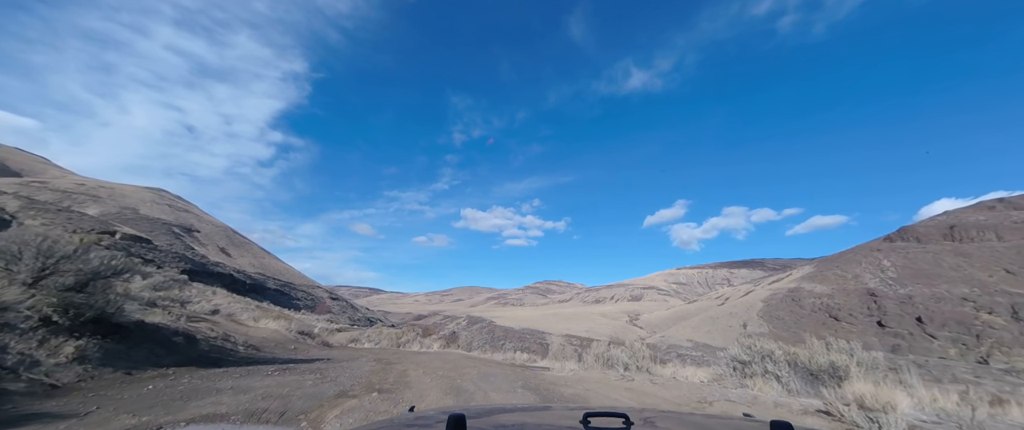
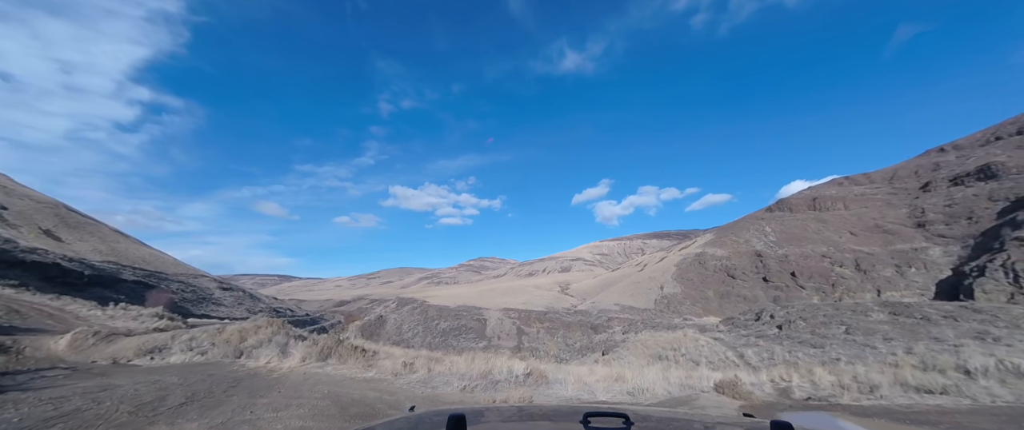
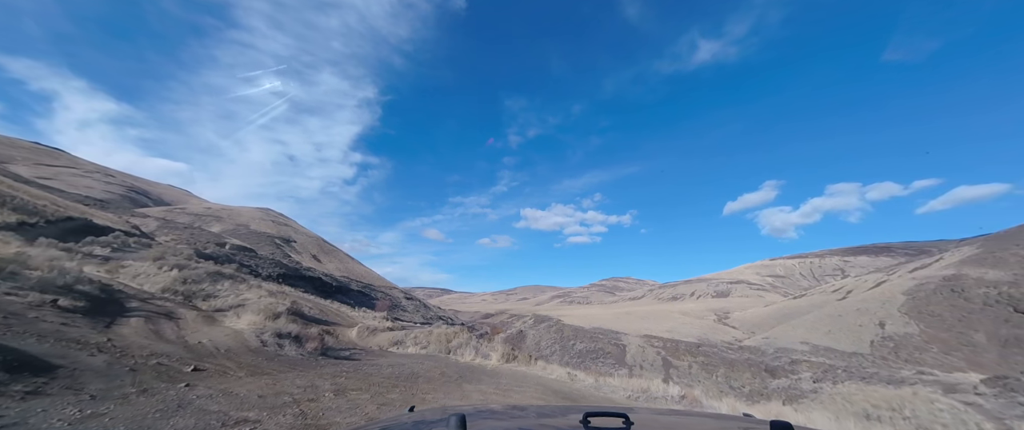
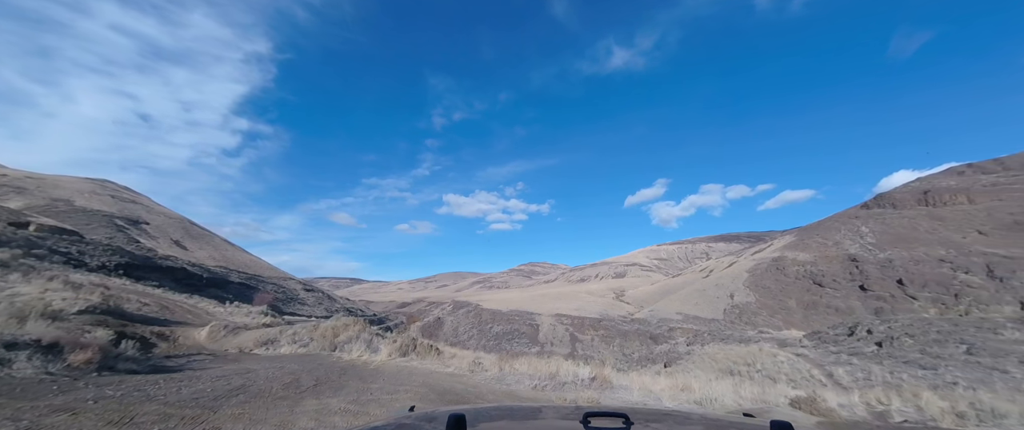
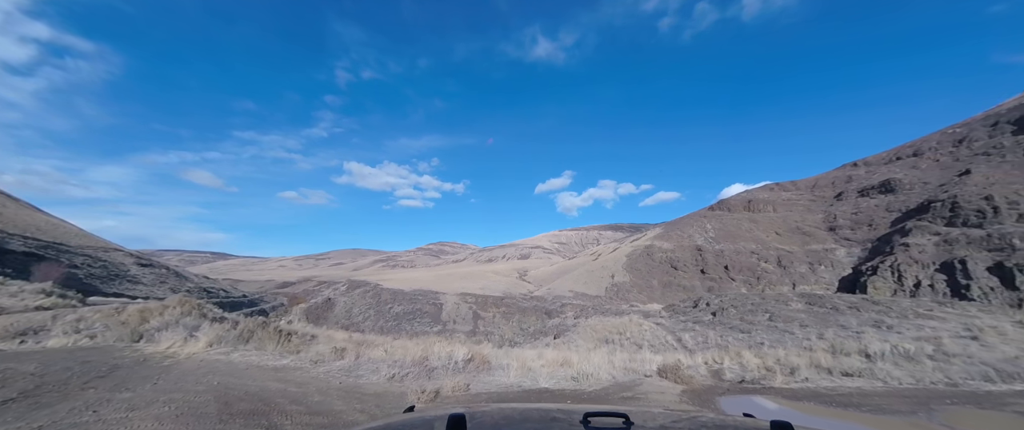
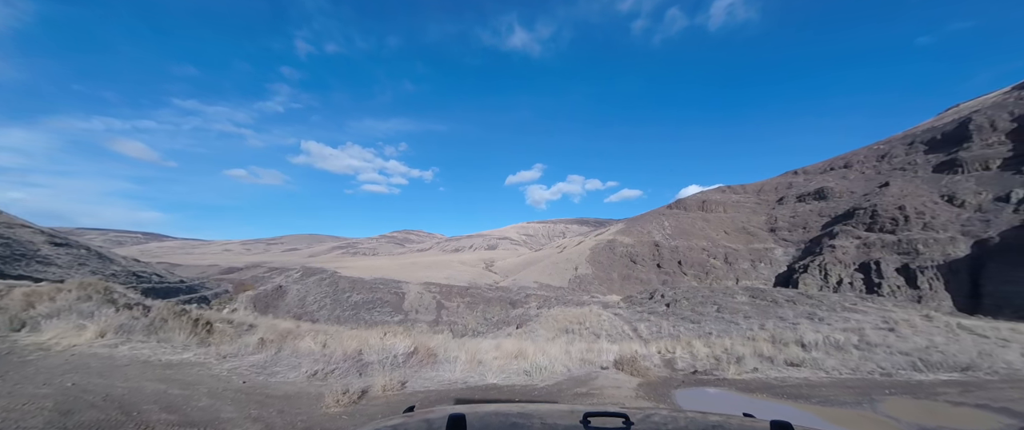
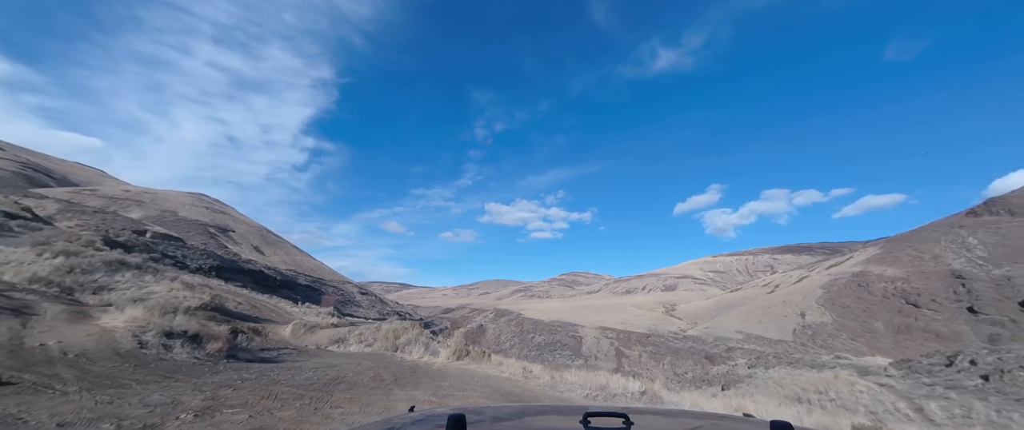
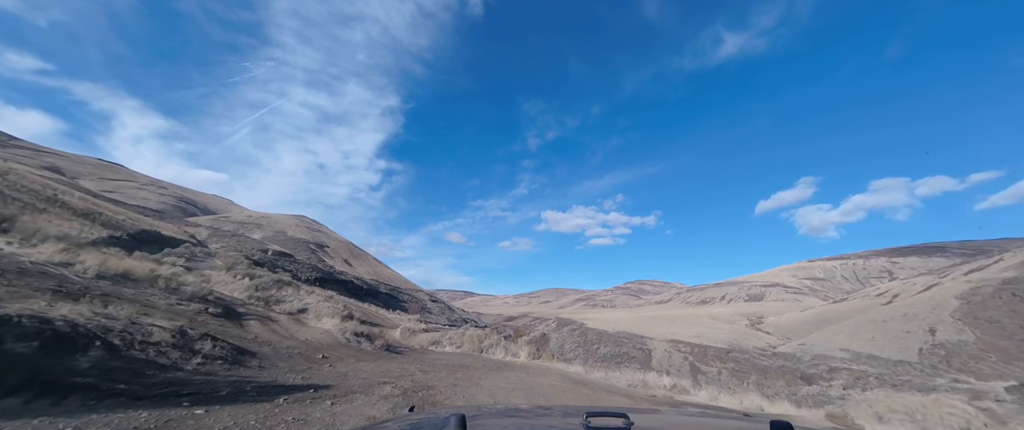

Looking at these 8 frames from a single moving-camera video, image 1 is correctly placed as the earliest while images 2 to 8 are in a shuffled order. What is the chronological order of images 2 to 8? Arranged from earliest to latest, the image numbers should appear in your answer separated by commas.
8, 3, 7, 4, 2, 5, 6
